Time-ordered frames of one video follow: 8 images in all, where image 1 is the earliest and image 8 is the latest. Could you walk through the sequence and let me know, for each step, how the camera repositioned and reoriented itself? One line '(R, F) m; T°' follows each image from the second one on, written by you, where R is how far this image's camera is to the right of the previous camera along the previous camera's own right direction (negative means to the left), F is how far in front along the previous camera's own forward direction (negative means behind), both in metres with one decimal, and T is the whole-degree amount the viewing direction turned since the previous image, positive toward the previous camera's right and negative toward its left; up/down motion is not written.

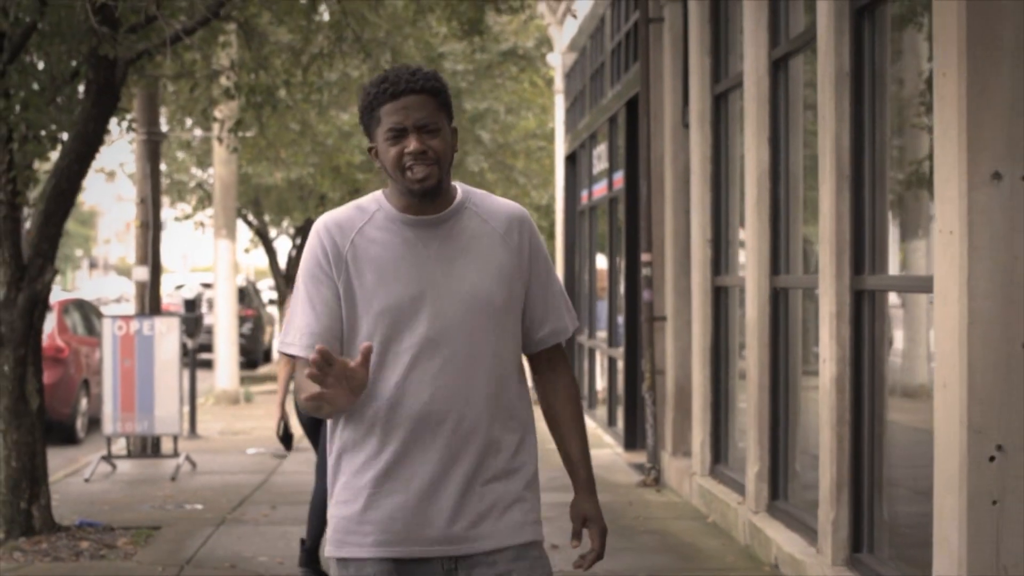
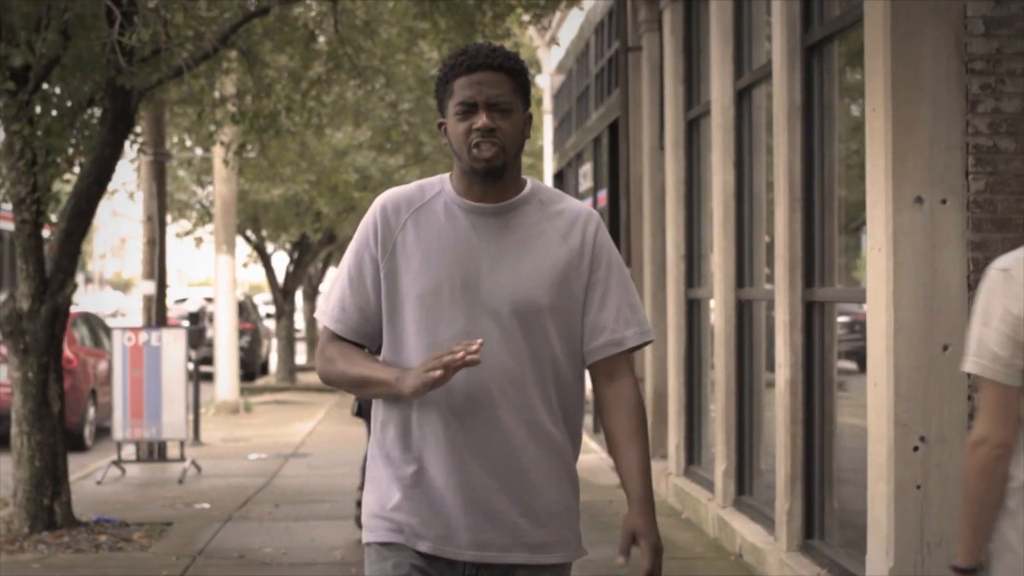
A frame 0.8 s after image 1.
(0.0, -0.7) m; 0°
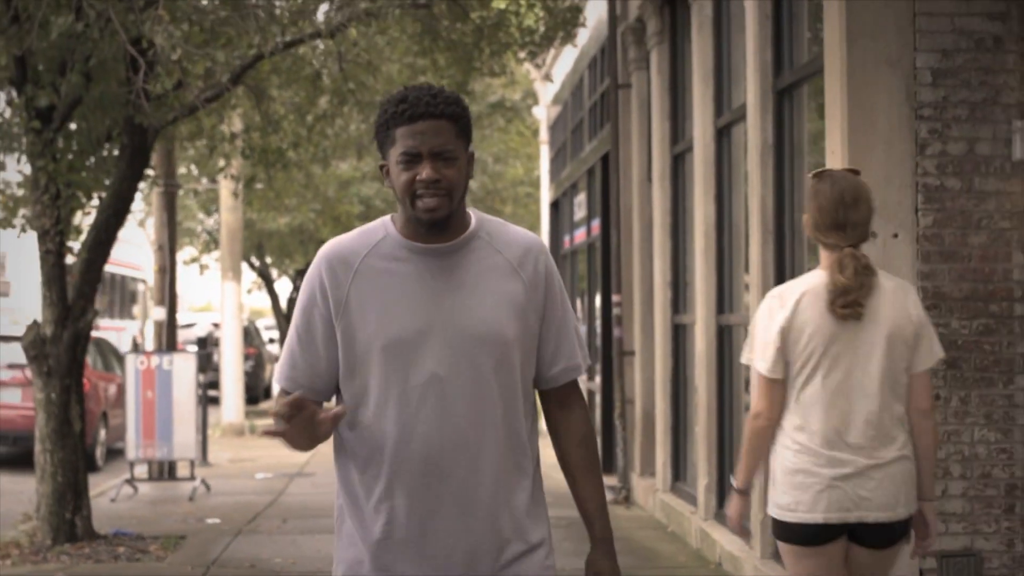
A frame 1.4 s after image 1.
(0.0, -0.6) m; 0°
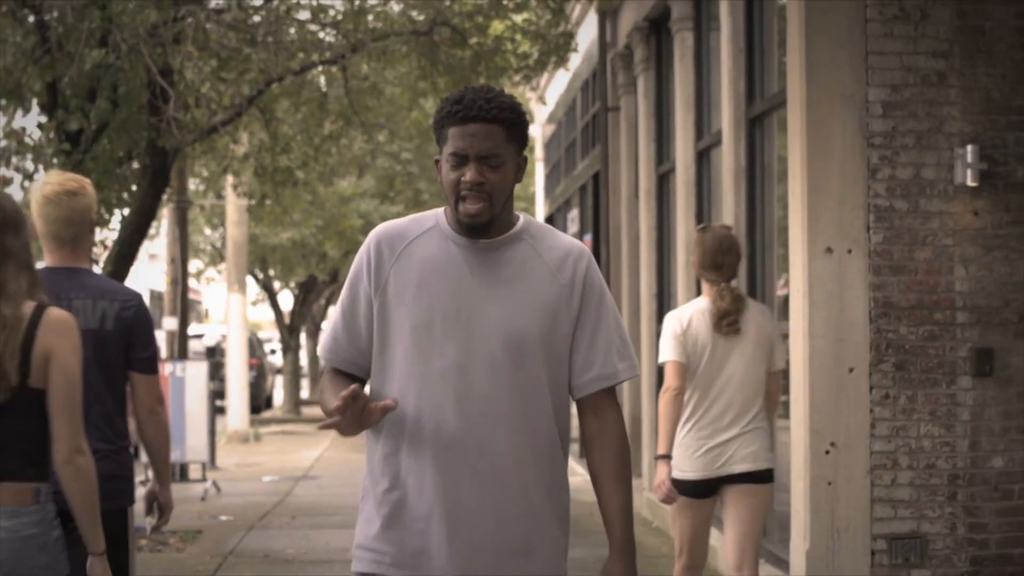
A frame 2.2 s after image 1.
(0.0, -0.8) m; 0°
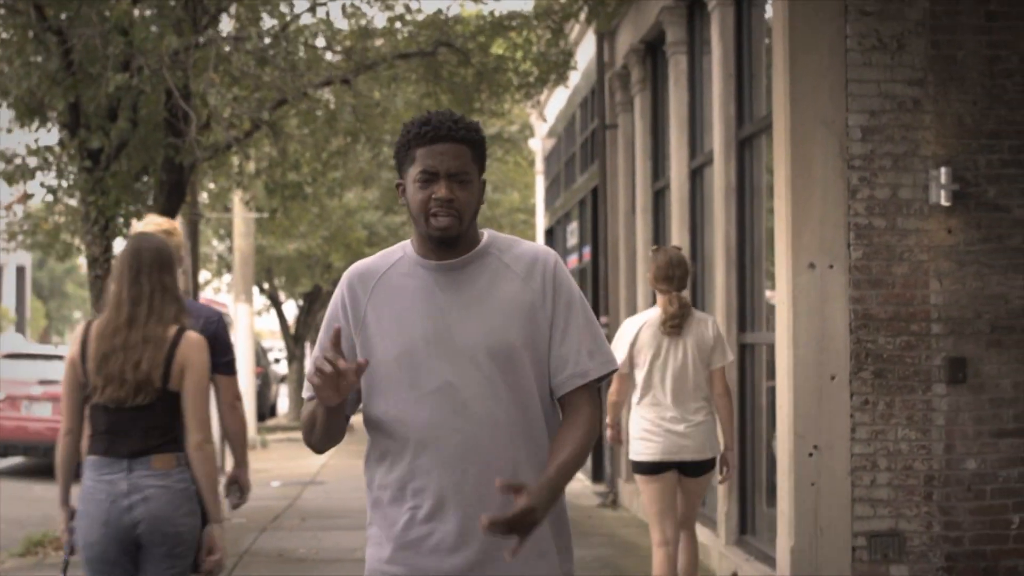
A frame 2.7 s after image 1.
(0.0, -0.5) m; 0°
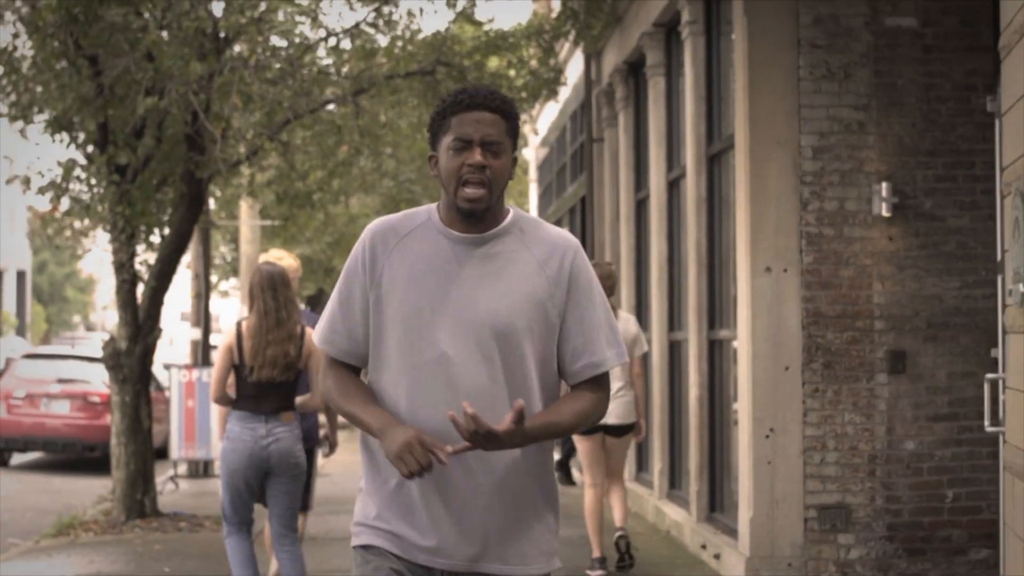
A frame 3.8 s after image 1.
(0.0, -1.1) m; 0°
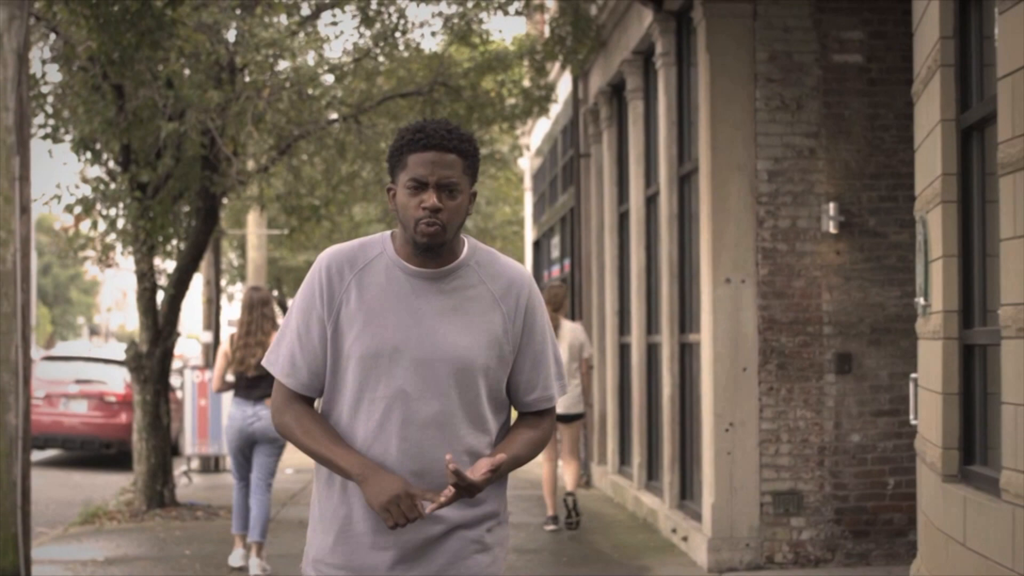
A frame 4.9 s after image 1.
(+0.1, -1.1) m; 0°
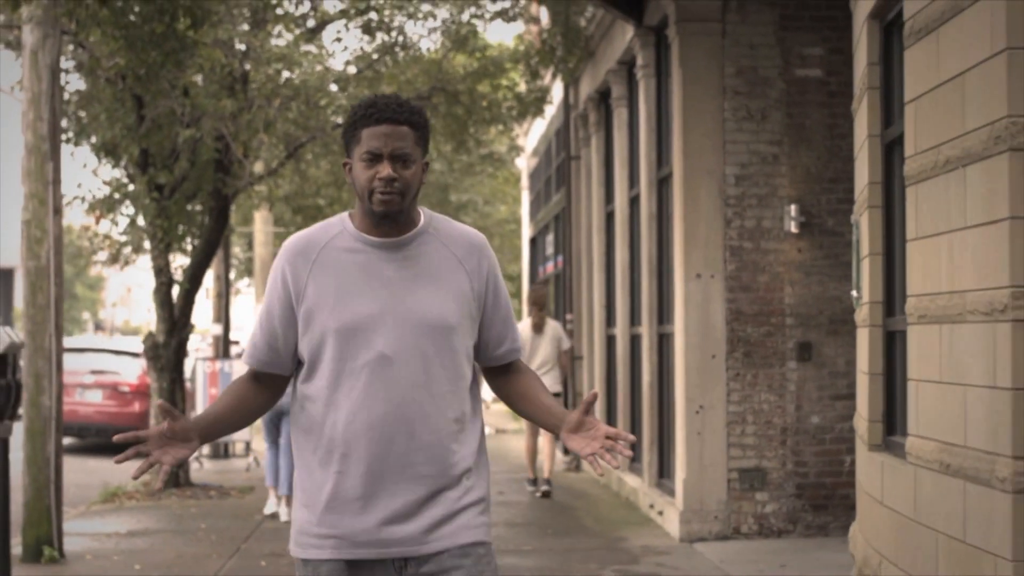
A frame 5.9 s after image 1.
(+0.1, -1.0) m; 0°
